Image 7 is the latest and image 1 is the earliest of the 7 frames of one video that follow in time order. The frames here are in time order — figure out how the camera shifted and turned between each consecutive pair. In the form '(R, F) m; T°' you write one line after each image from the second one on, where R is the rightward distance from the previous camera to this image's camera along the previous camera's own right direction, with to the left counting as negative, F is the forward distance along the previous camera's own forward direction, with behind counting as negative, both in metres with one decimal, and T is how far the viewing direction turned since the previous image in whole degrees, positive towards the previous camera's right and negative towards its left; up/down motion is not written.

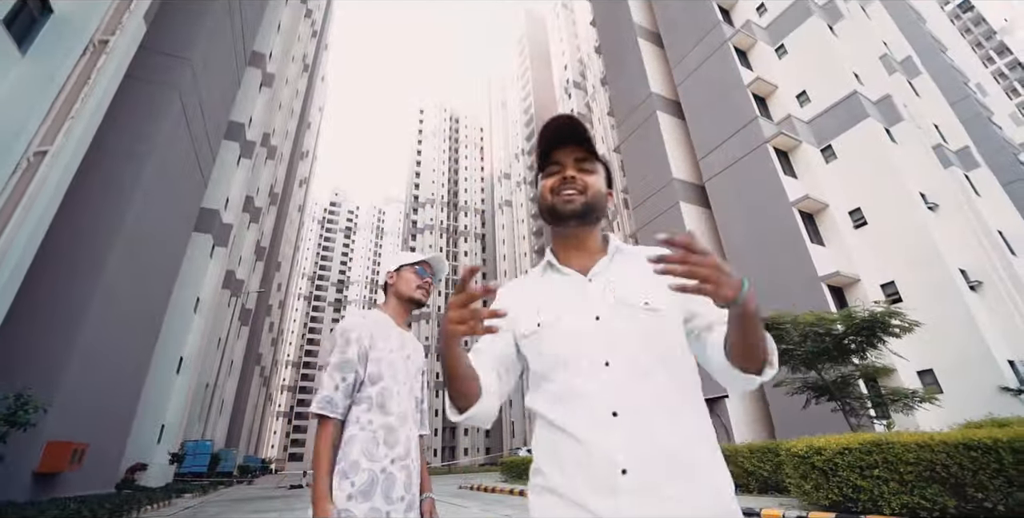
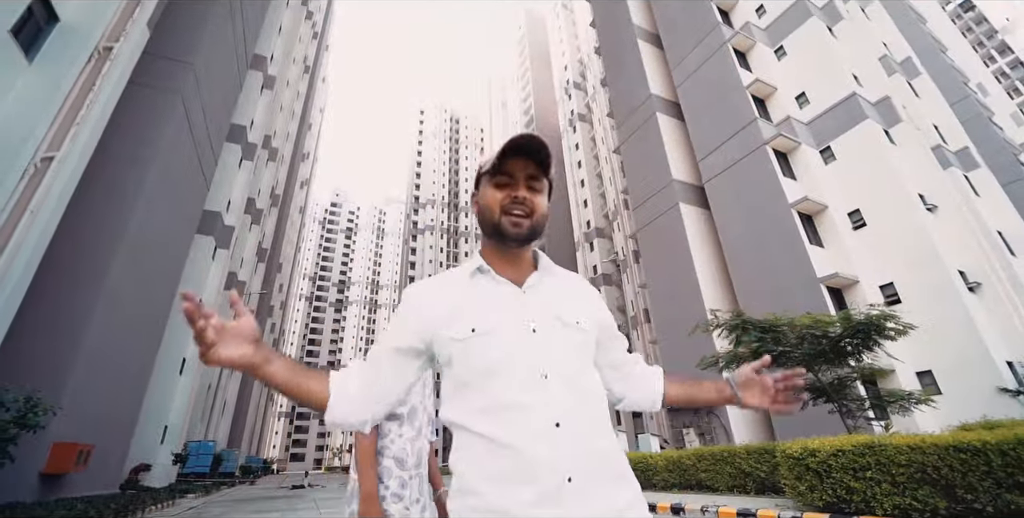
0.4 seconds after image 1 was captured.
(0.0, -0.1) m; 0°
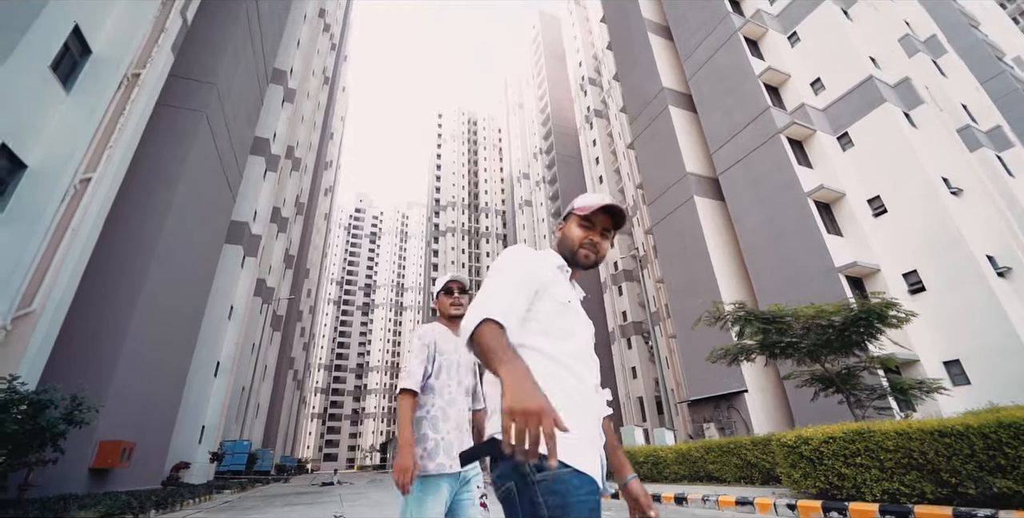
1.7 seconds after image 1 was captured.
(+0.4, -0.2) m; -3°
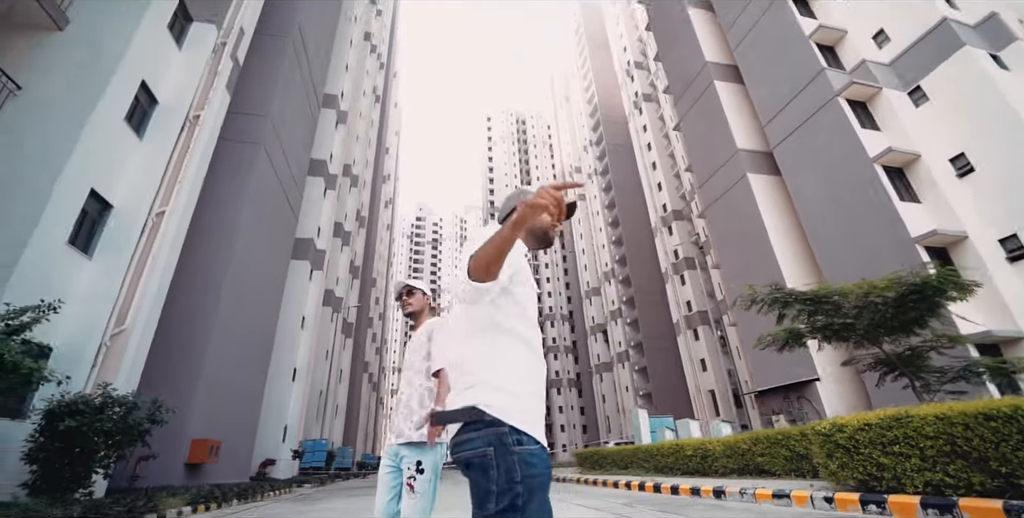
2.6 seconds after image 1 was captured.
(+0.7, 0.0) m; -8°
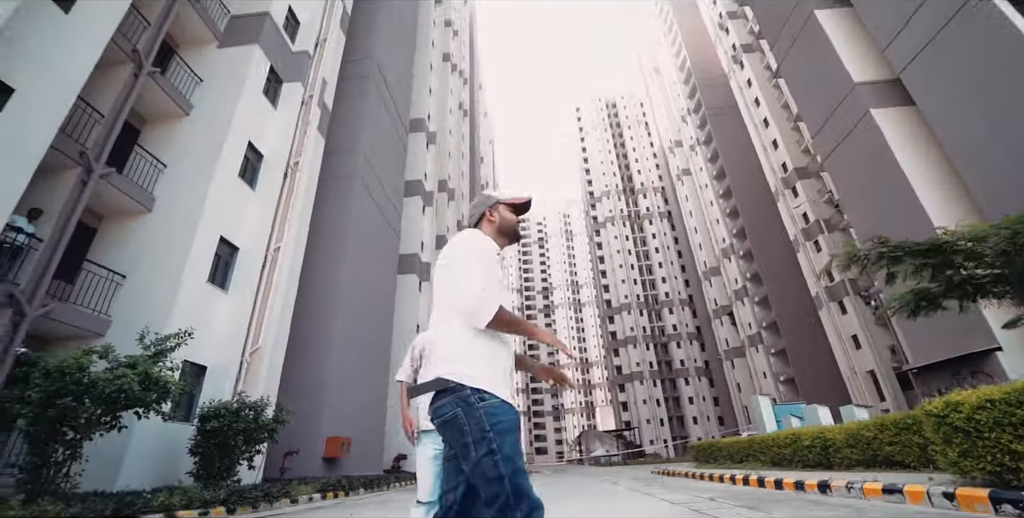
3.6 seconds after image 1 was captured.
(+1.0, +0.1) m; -15°
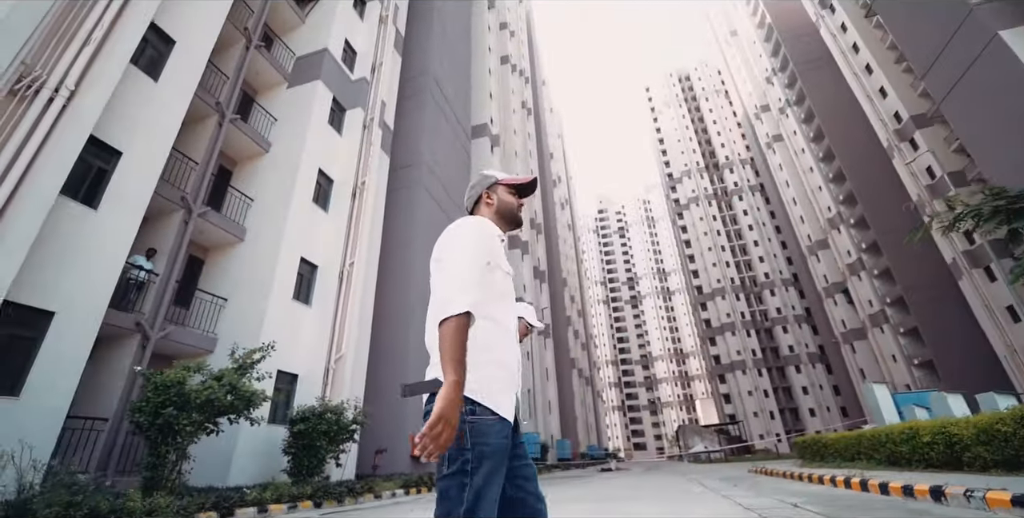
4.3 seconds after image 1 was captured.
(+0.6, +0.1) m; -11°
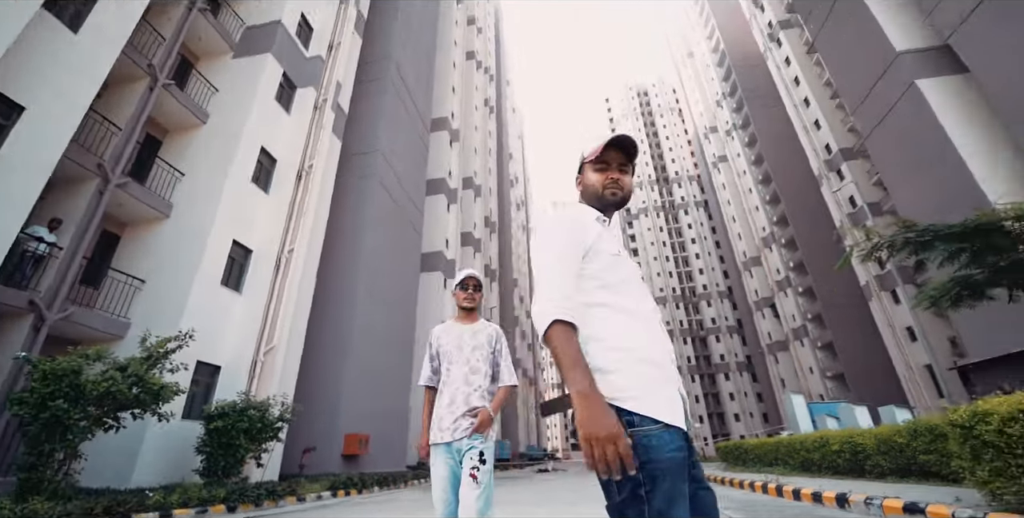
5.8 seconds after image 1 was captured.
(+0.1, +0.1) m; +6°
